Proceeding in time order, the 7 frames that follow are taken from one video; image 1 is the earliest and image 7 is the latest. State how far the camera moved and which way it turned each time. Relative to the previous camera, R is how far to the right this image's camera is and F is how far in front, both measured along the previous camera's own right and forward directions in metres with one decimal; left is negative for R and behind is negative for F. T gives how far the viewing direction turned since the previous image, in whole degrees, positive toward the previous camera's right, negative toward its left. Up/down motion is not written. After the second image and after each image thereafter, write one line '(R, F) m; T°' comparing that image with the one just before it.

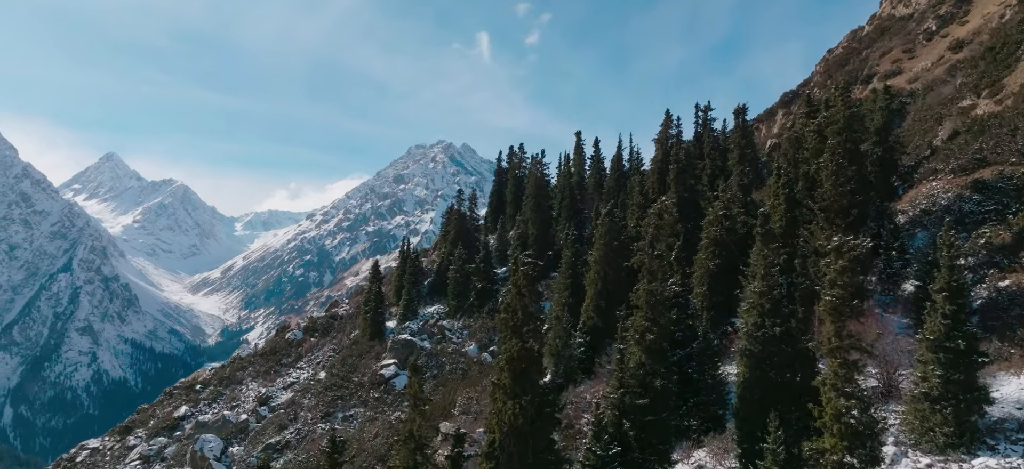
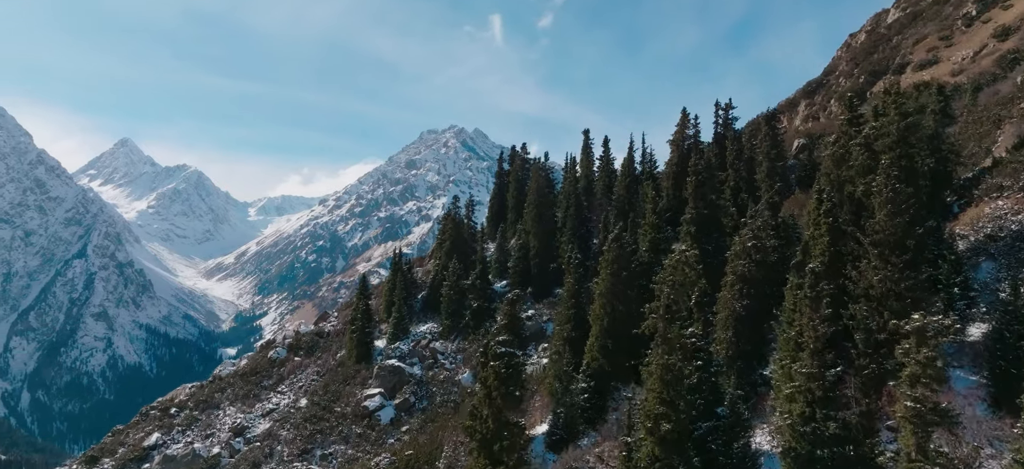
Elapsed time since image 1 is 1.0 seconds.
(+1.3, +7.1) m; -1°
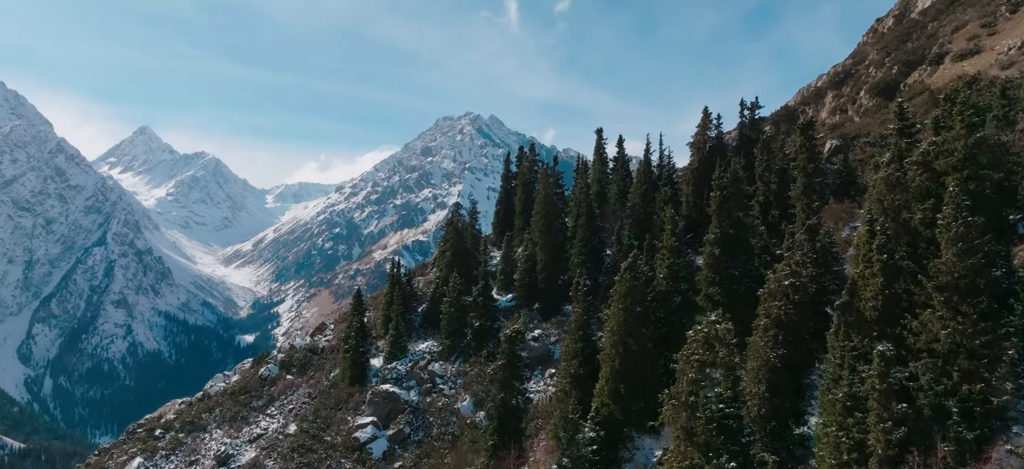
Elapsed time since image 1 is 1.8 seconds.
(+1.0, +5.6) m; -1°
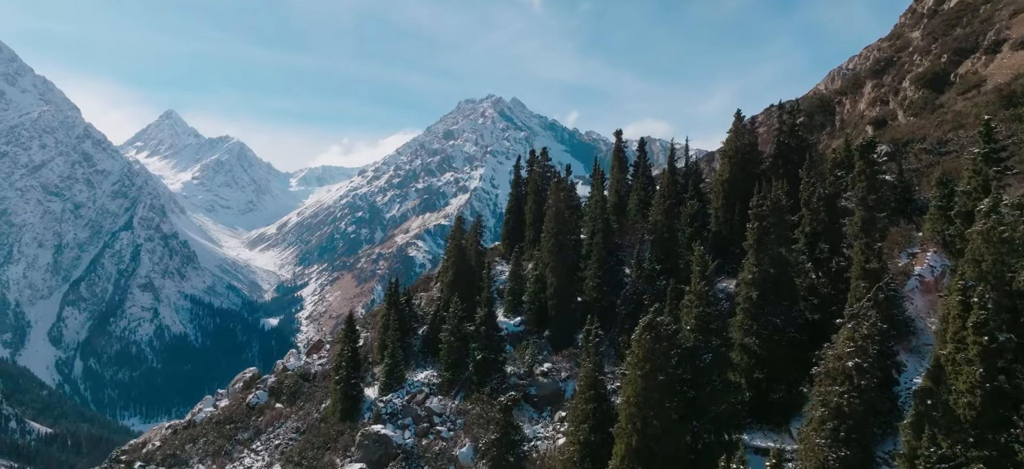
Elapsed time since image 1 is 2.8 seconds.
(+1.3, +6.9) m; -2°
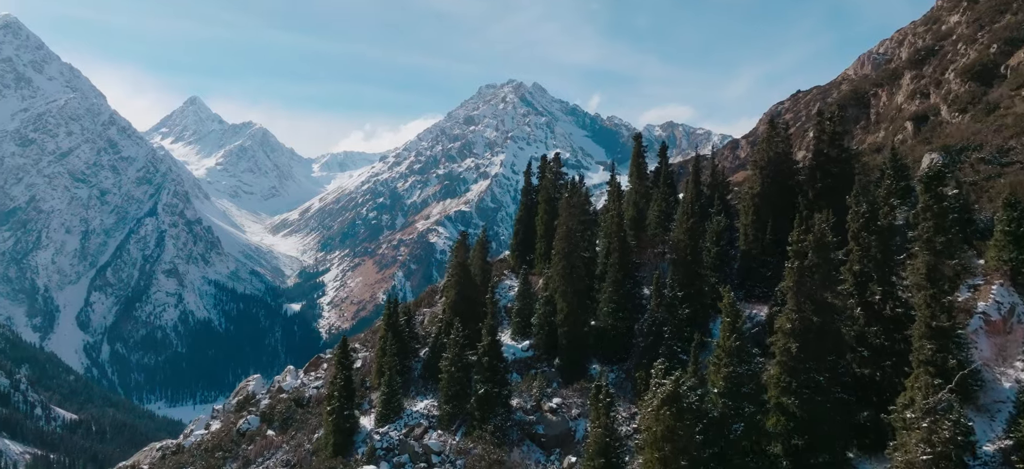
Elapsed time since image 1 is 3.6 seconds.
(+1.1, +5.4) m; -2°
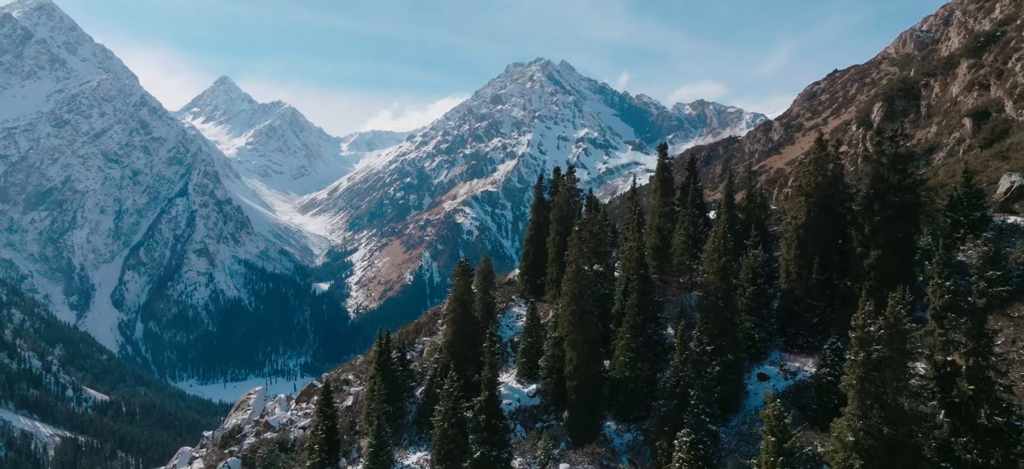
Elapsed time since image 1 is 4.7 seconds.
(+1.6, +7.2) m; -2°
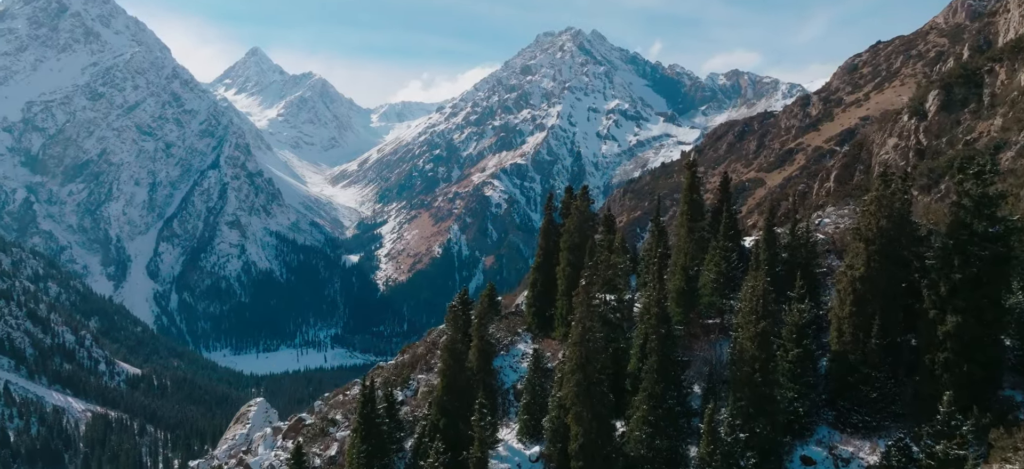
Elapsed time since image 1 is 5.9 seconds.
(+1.8, +7.5) m; -2°
